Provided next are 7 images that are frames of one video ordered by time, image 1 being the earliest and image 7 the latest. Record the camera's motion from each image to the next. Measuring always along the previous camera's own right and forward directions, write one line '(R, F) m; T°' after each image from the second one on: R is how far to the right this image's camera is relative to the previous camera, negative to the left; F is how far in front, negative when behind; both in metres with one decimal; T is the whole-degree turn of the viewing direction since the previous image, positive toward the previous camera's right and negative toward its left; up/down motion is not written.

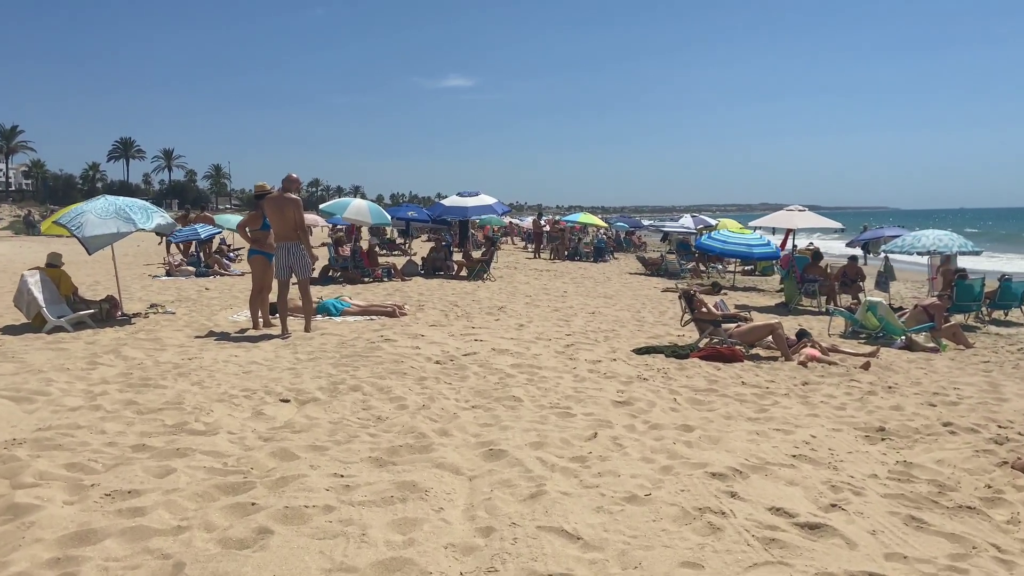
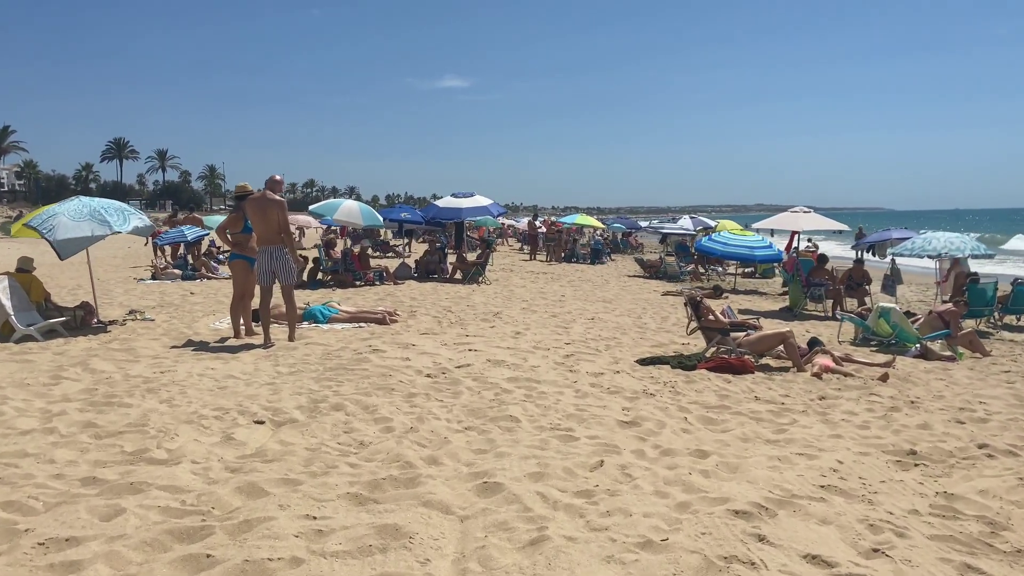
(0.0, +0.4) m; 0°
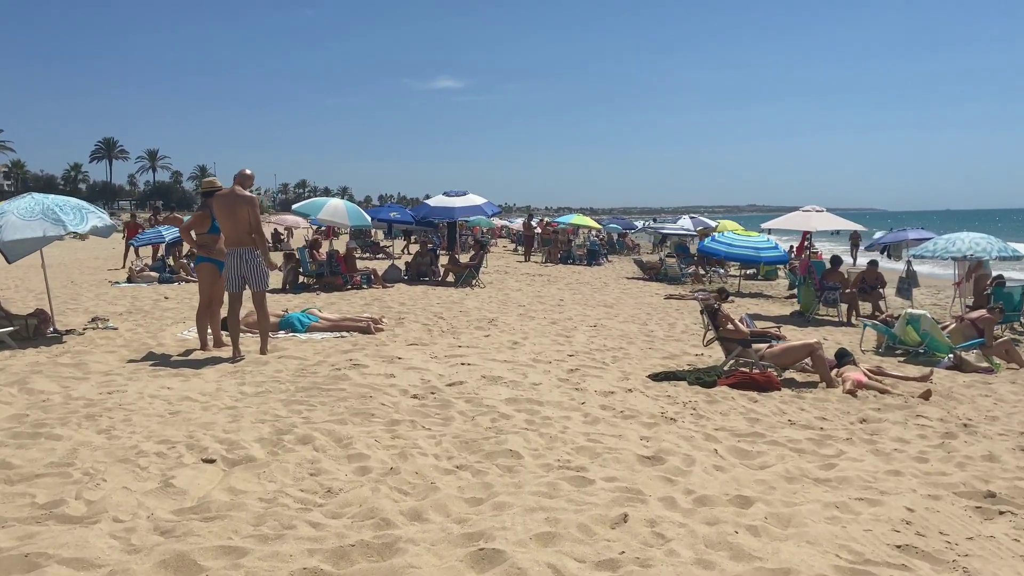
(0.0, +0.7) m; 0°
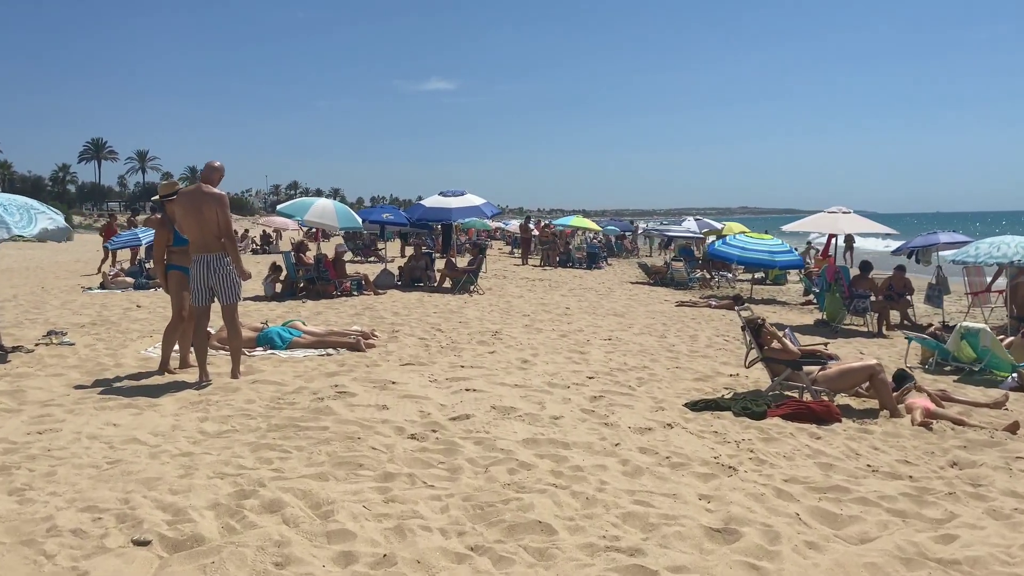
(-0.1, +0.8) m; +1°
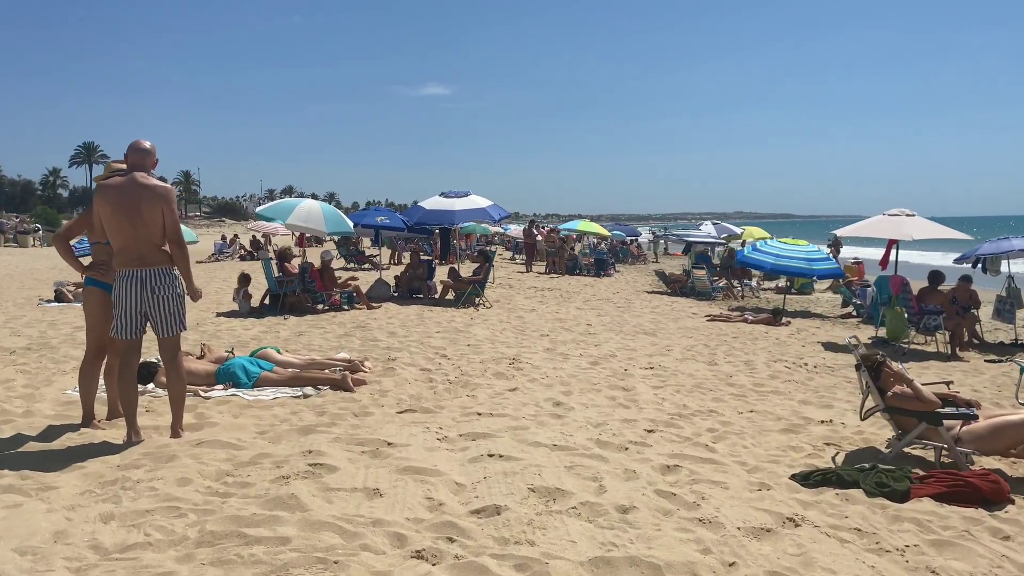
(-0.2, +1.3) m; 0°
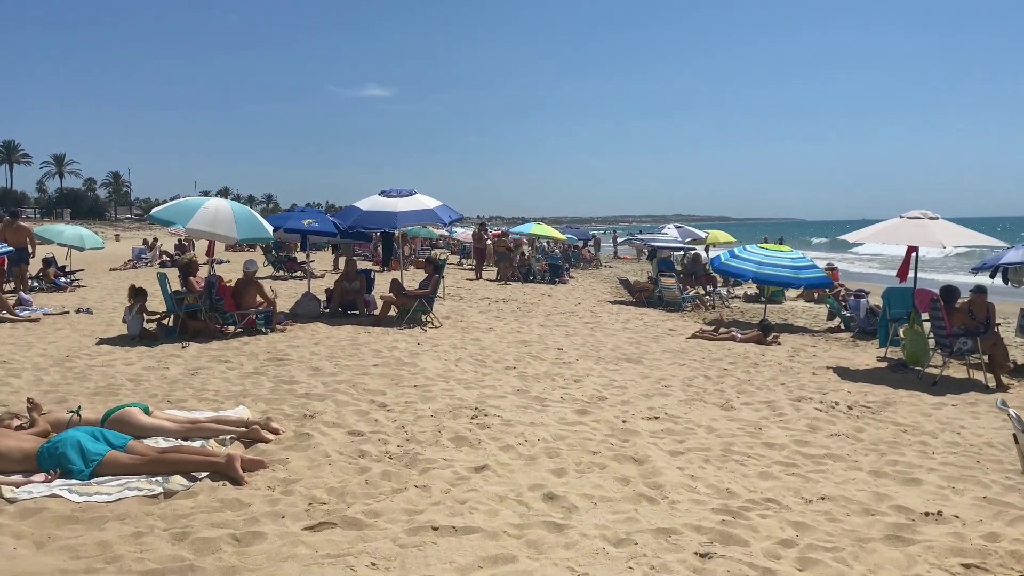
(-0.1, +1.5) m; +4°
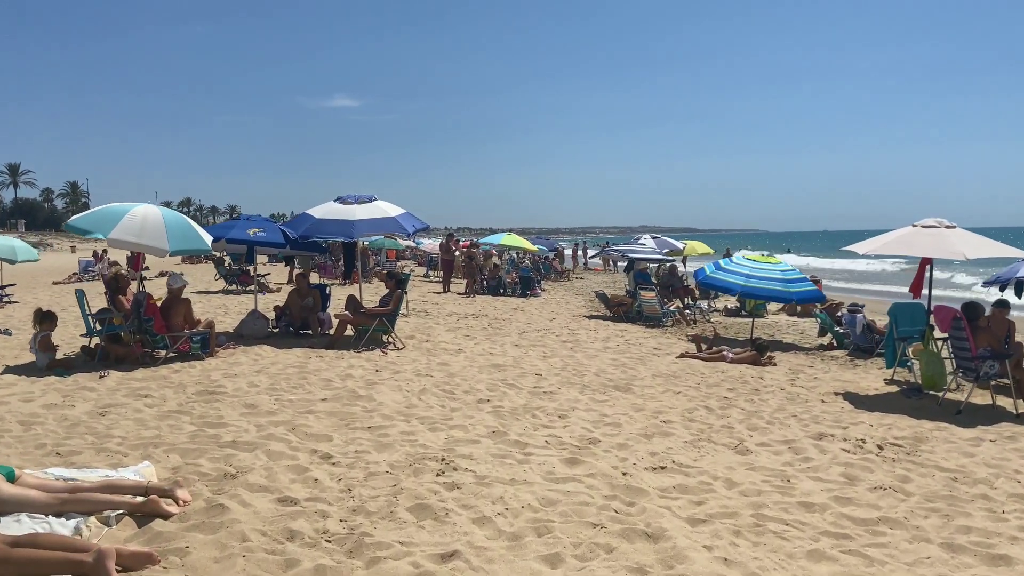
(0.0, +0.9) m; +2°
